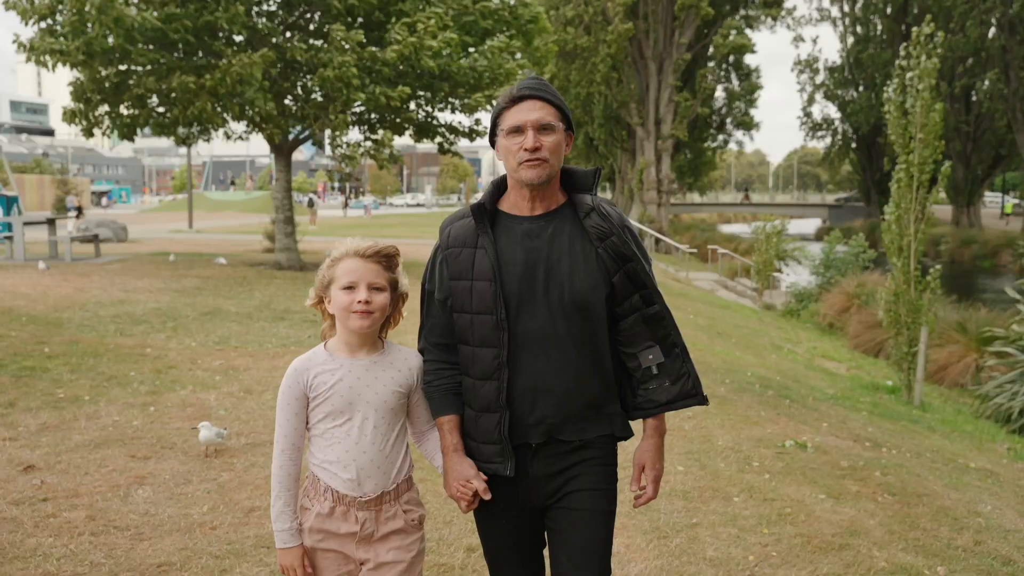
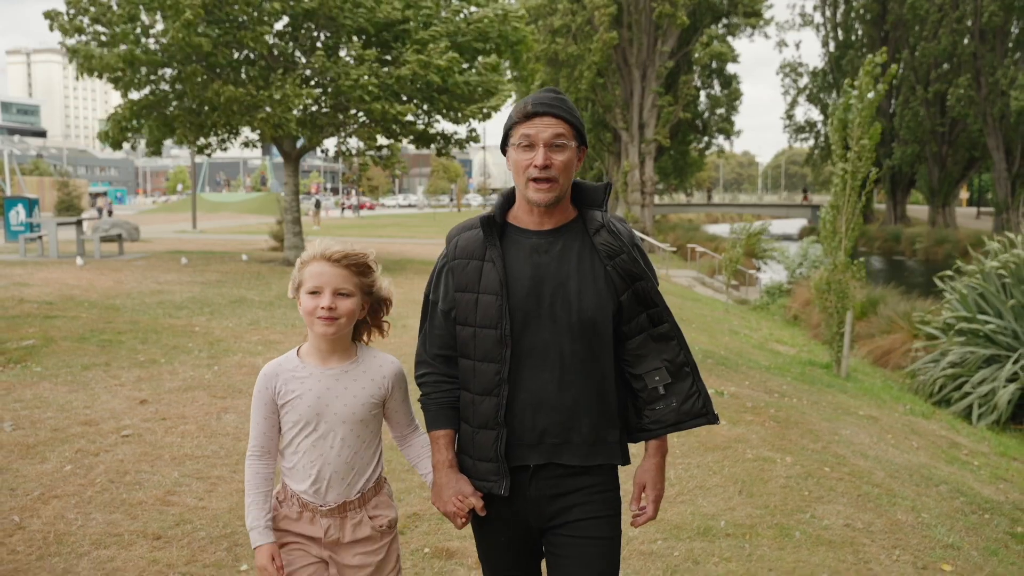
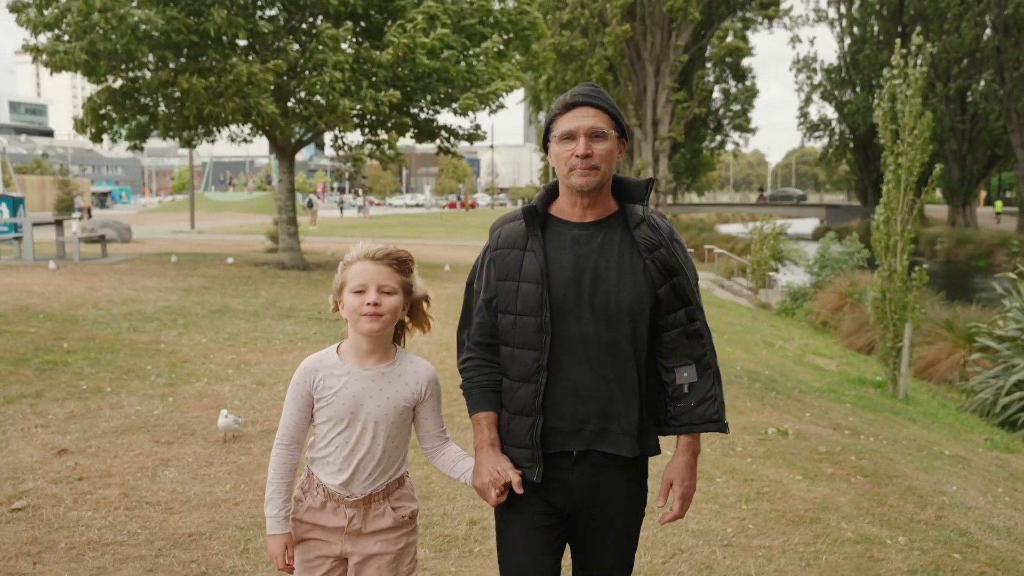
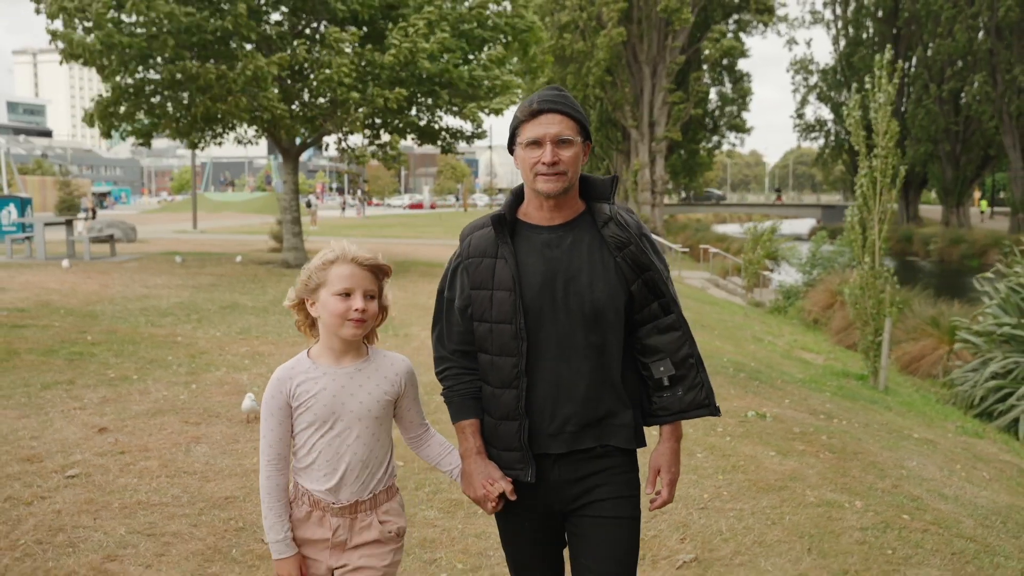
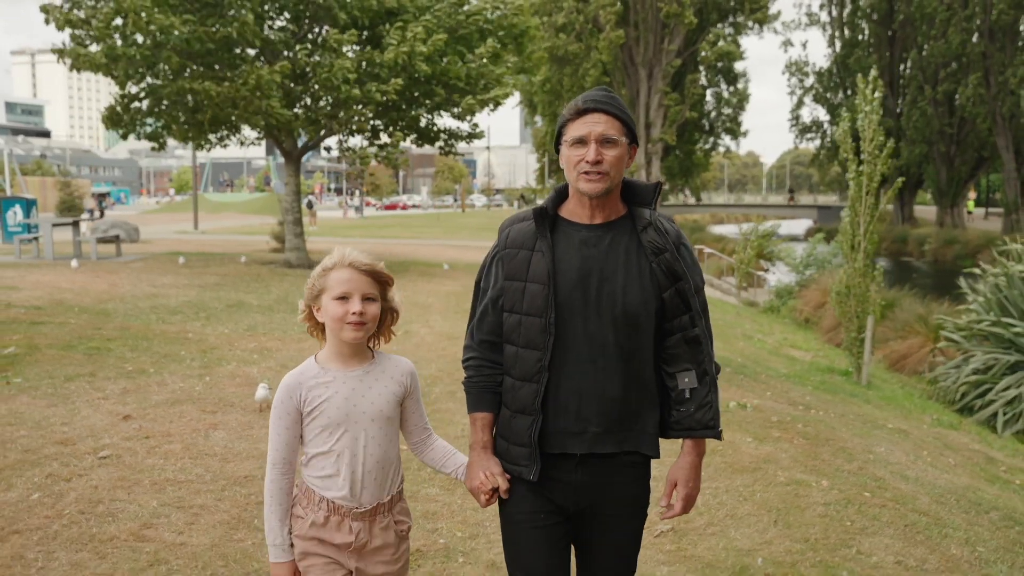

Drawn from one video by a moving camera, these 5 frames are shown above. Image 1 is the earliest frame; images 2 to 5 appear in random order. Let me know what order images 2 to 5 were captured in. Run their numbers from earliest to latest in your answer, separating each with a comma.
3, 4, 5, 2
